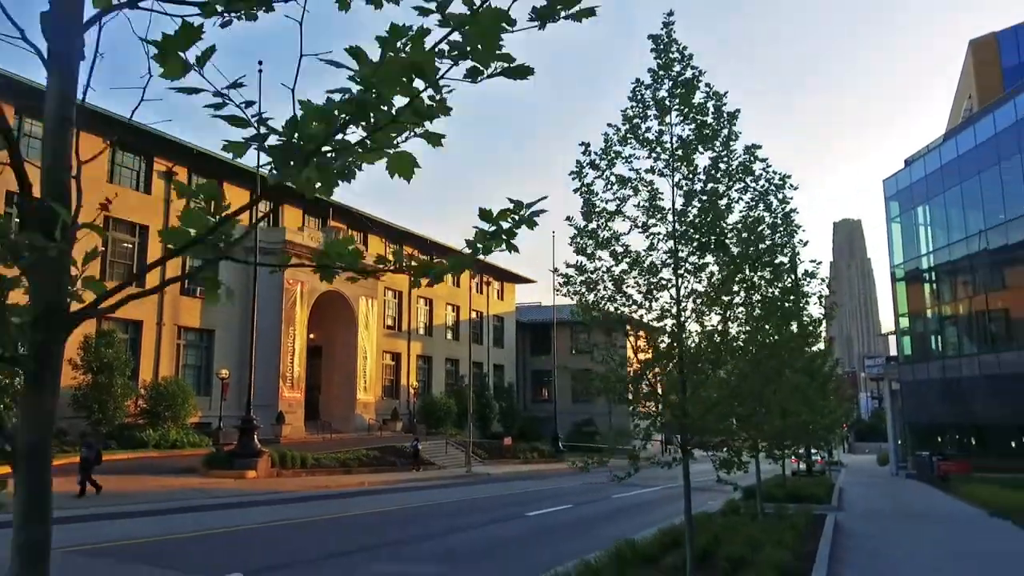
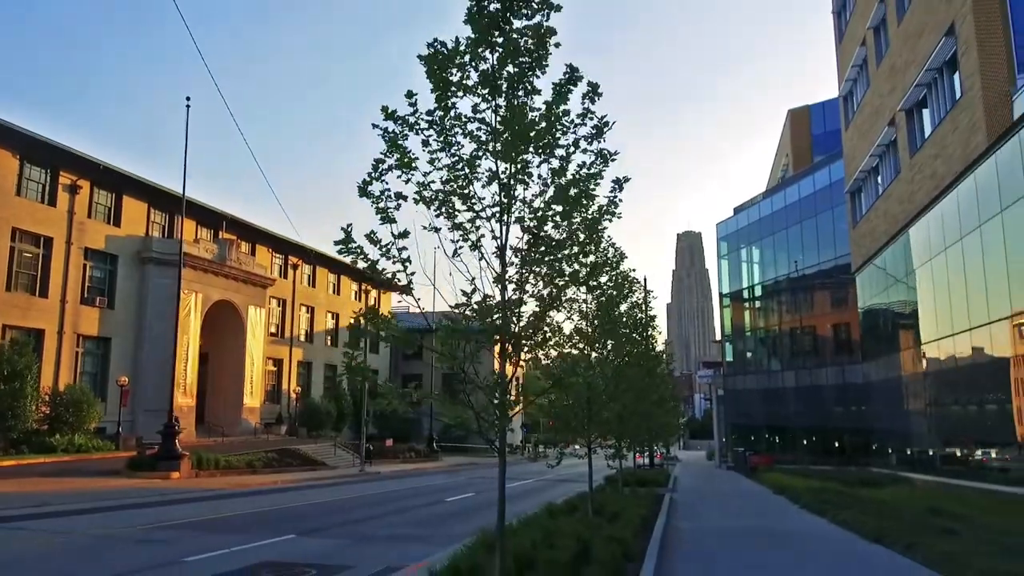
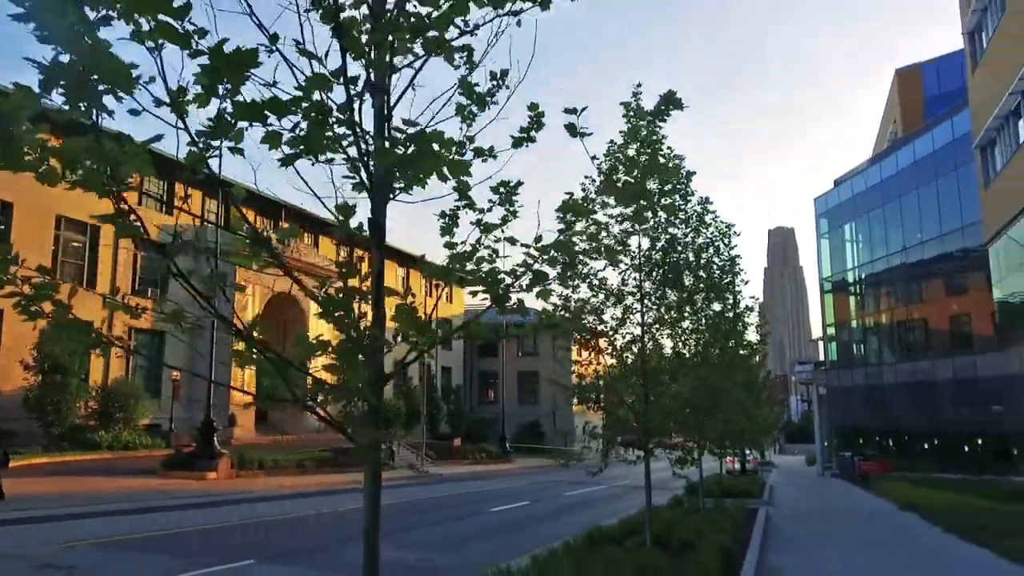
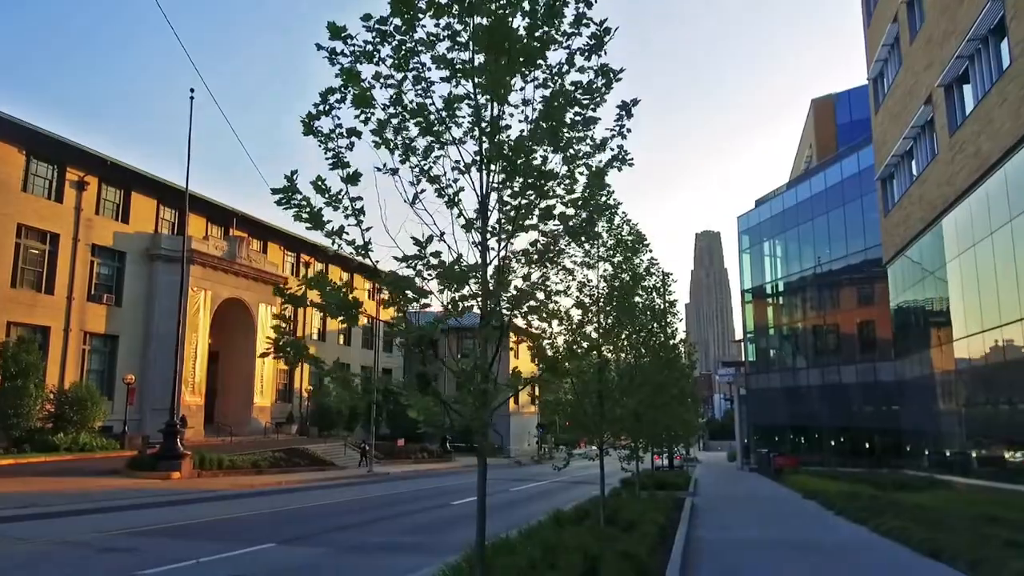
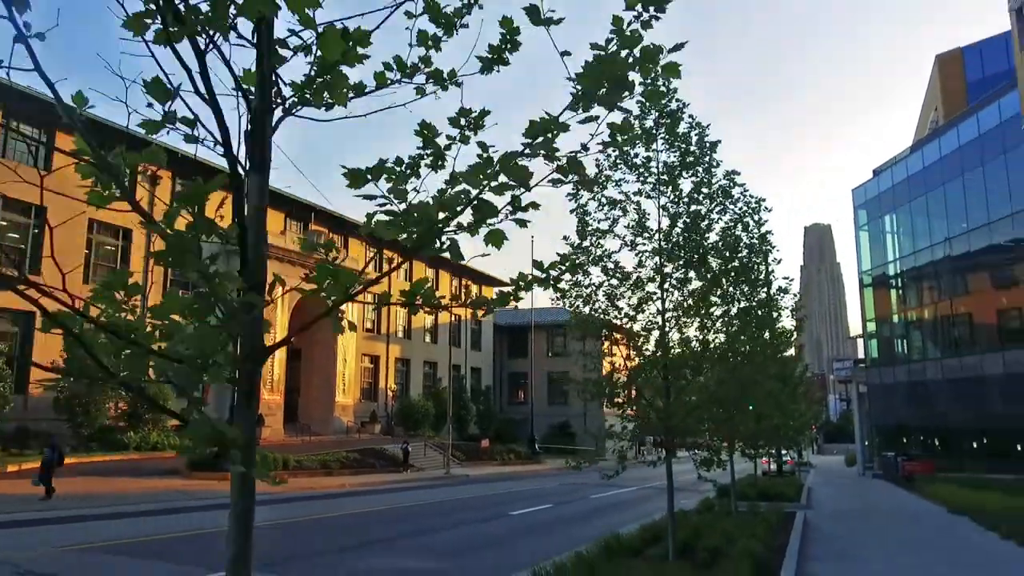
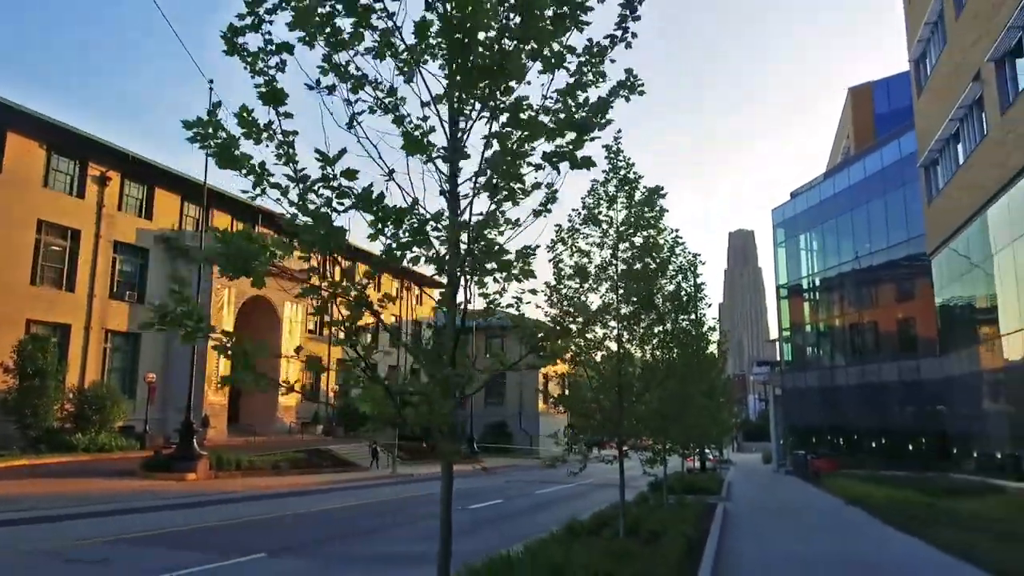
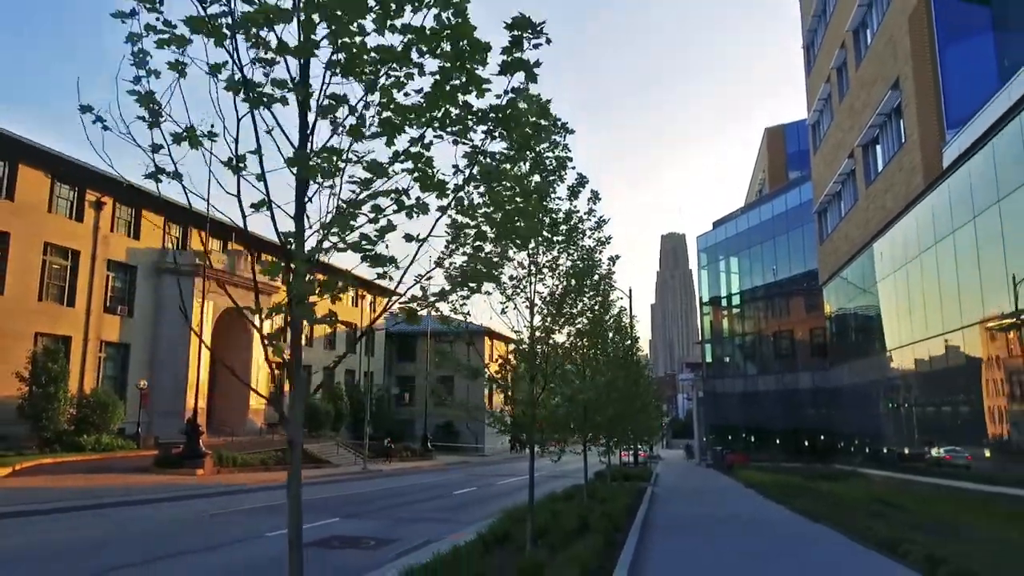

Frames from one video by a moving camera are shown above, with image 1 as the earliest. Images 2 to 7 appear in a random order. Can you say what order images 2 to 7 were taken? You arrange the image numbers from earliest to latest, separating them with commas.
5, 3, 6, 4, 2, 7
